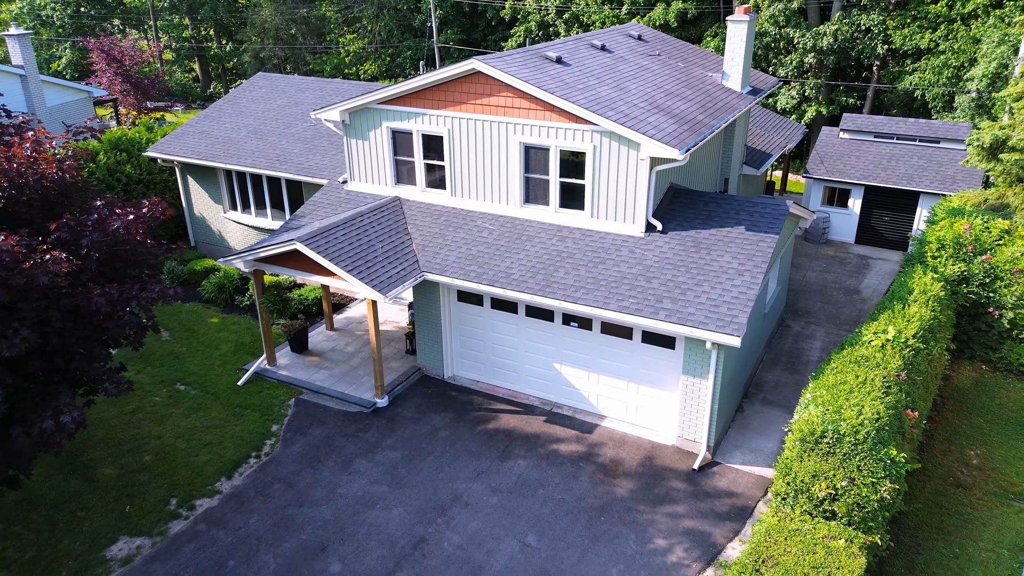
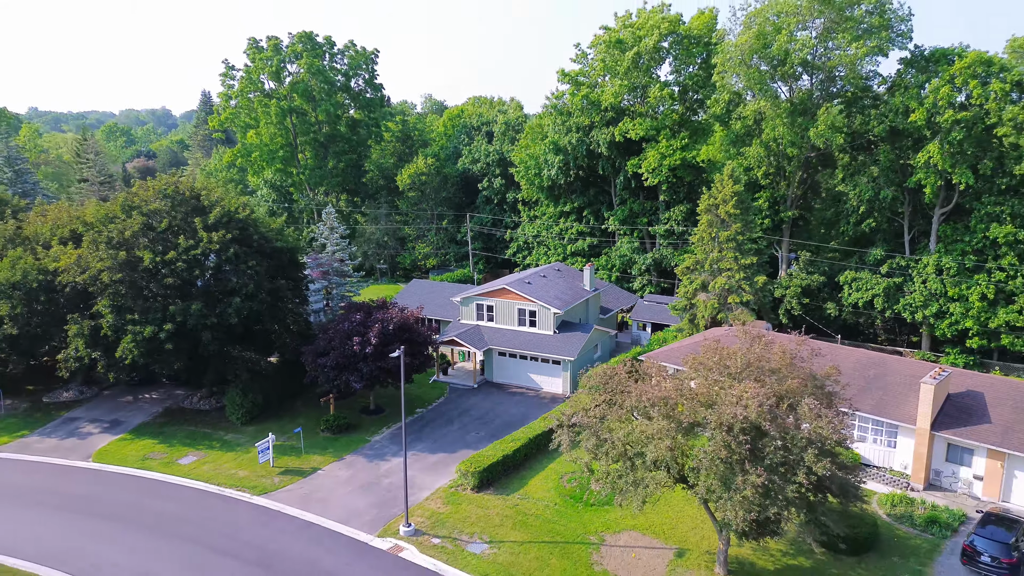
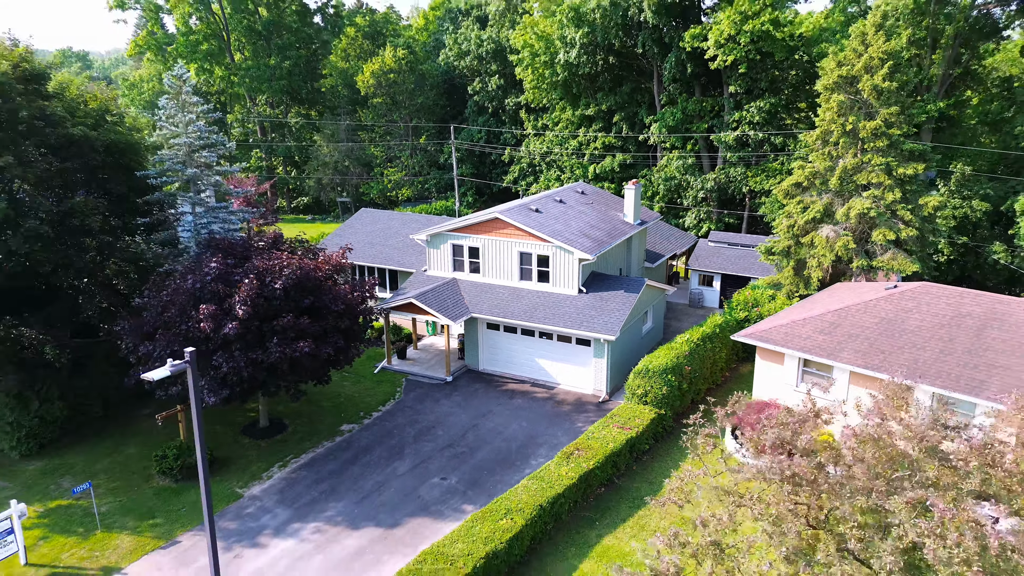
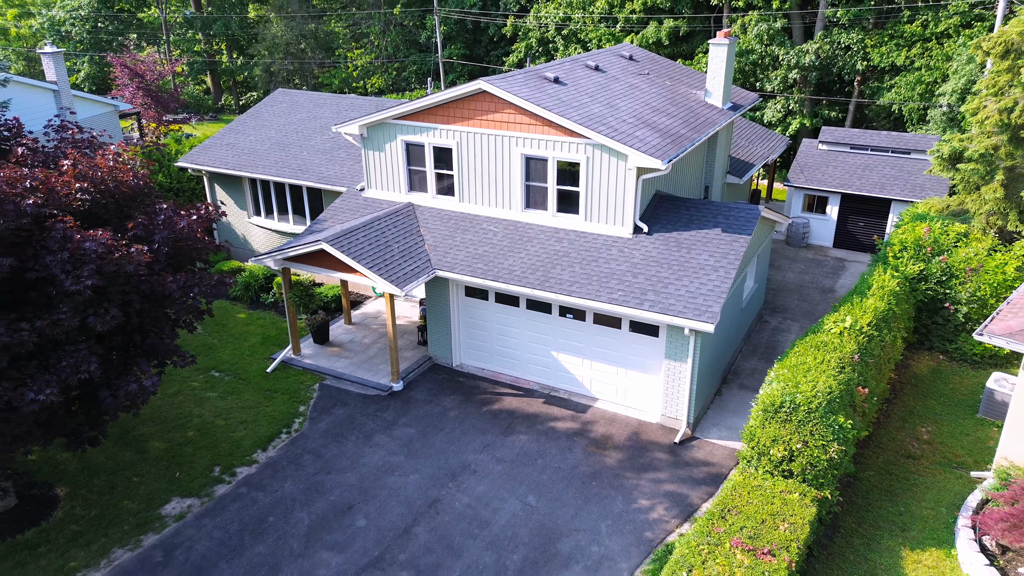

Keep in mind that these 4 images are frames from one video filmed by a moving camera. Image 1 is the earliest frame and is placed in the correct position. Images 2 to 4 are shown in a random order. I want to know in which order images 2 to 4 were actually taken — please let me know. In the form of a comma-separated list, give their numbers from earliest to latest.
4, 3, 2
